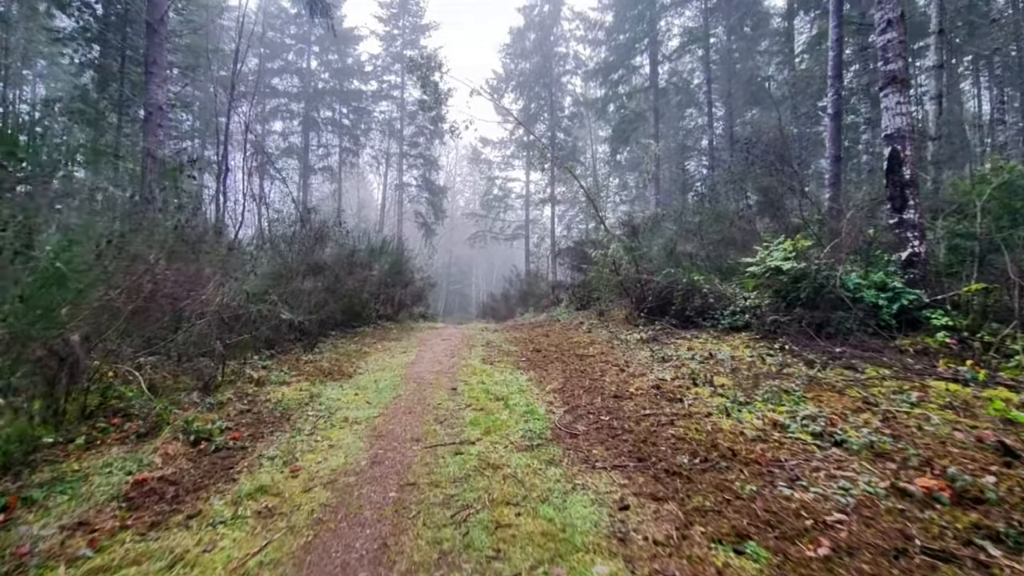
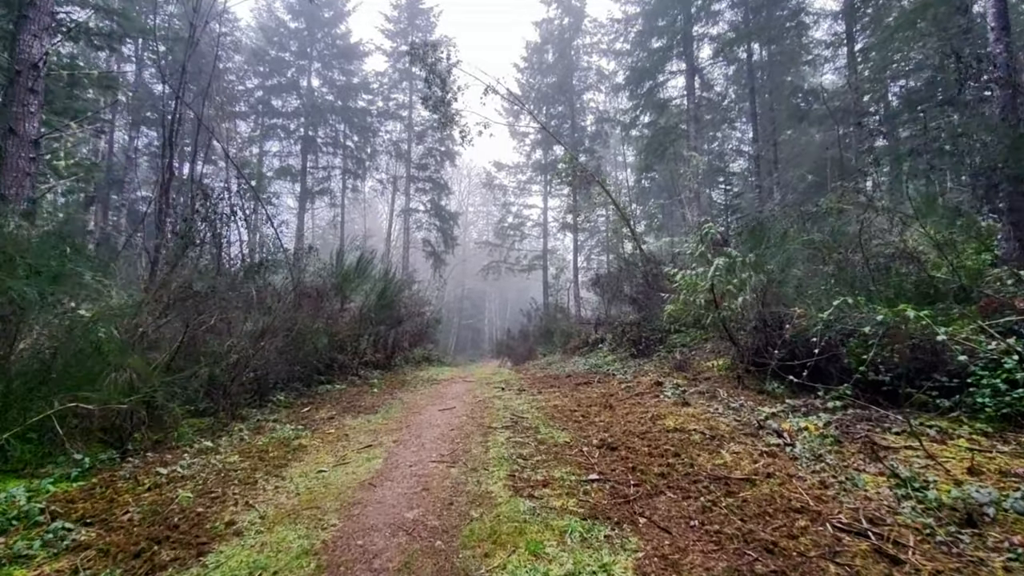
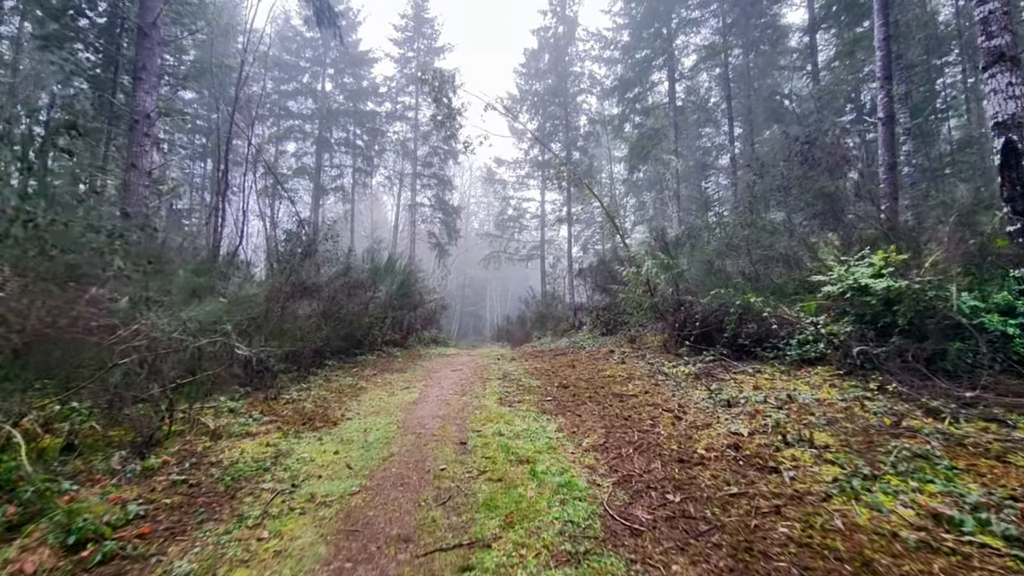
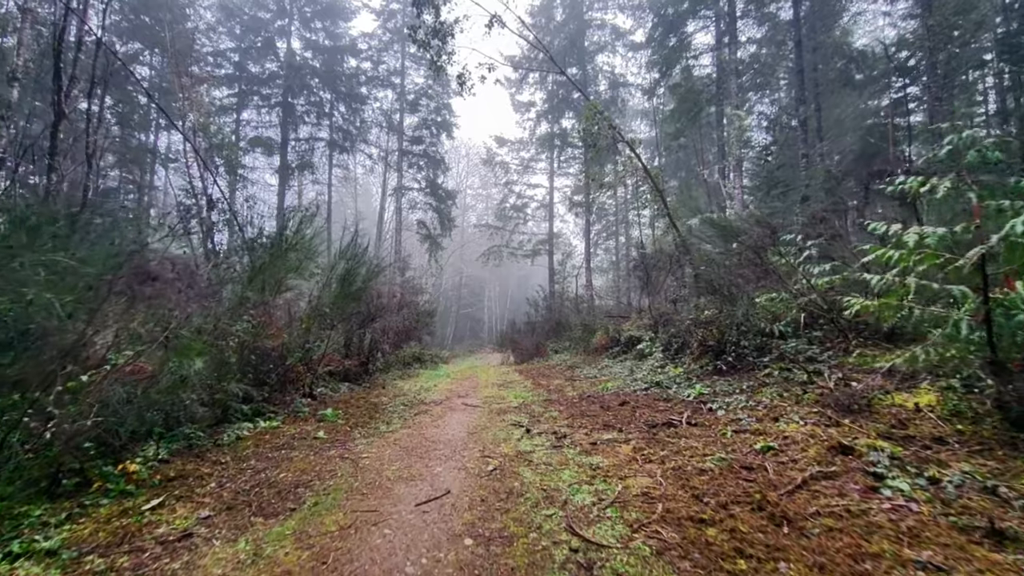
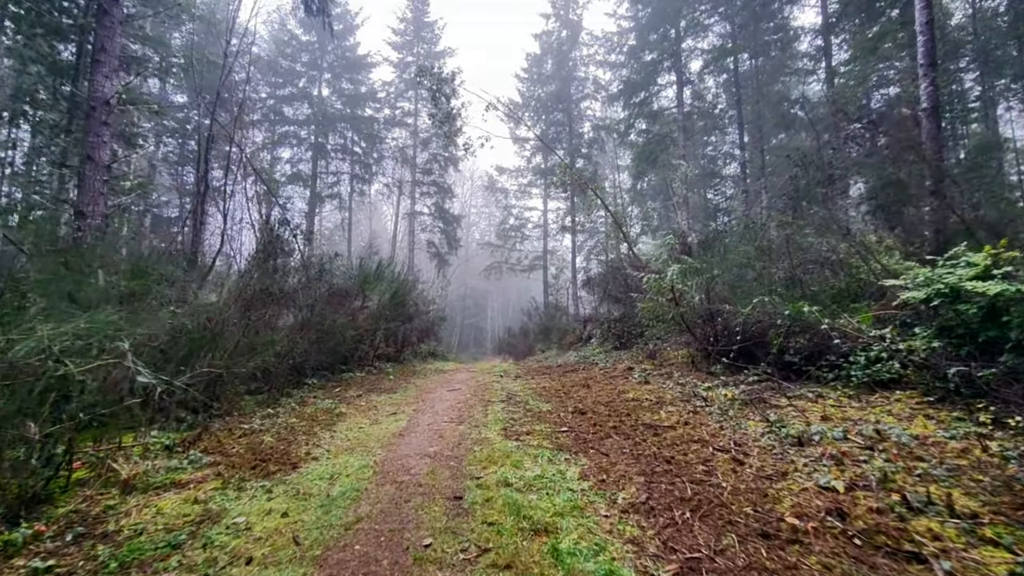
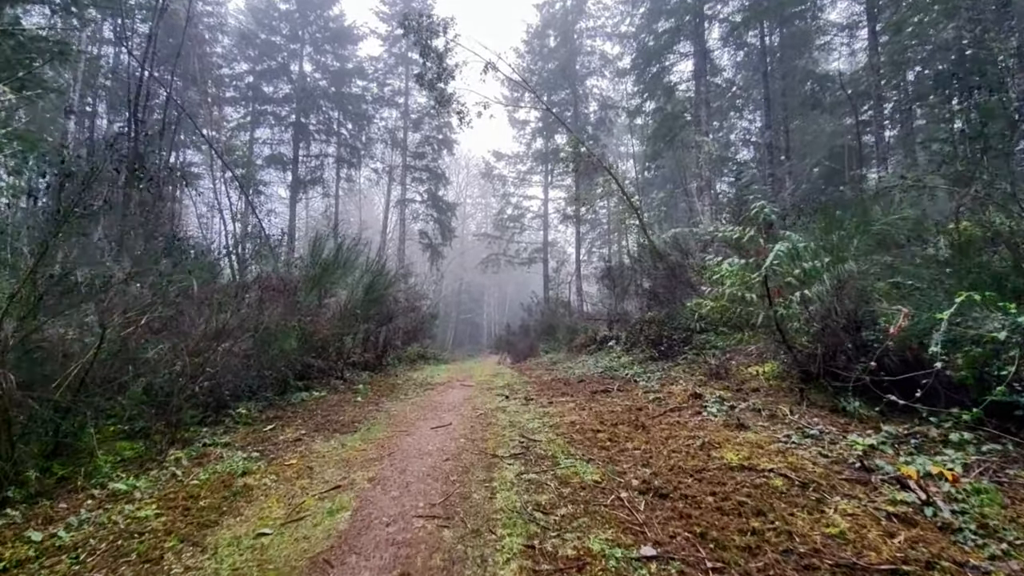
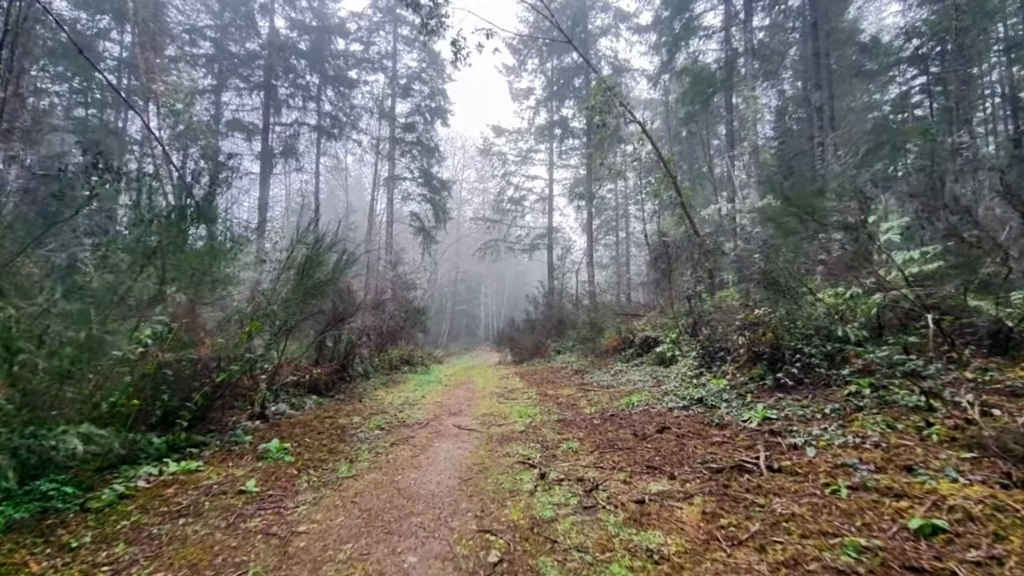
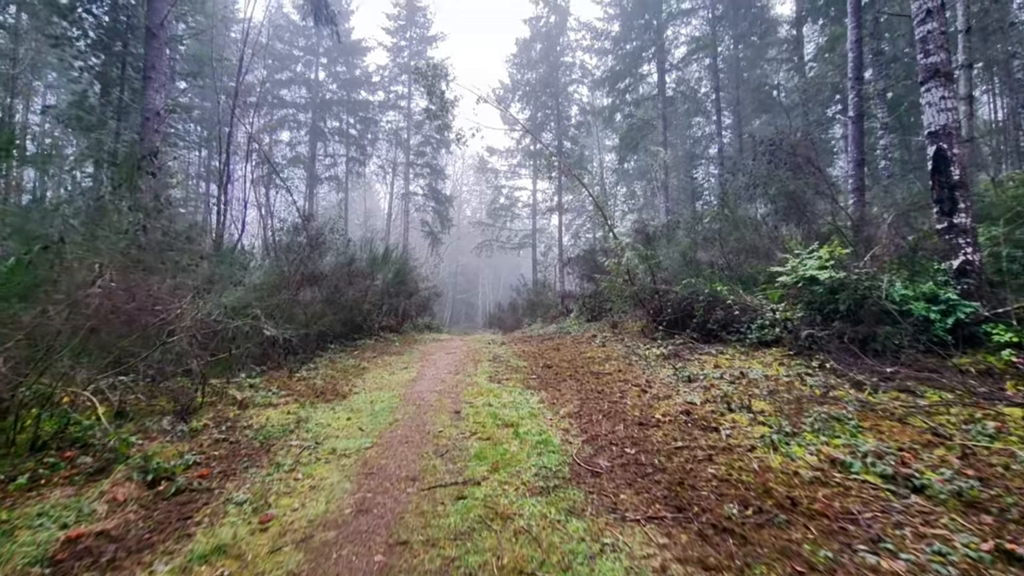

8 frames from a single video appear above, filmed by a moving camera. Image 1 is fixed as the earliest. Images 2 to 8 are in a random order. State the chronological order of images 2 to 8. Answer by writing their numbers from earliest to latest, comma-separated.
8, 3, 5, 2, 6, 4, 7
